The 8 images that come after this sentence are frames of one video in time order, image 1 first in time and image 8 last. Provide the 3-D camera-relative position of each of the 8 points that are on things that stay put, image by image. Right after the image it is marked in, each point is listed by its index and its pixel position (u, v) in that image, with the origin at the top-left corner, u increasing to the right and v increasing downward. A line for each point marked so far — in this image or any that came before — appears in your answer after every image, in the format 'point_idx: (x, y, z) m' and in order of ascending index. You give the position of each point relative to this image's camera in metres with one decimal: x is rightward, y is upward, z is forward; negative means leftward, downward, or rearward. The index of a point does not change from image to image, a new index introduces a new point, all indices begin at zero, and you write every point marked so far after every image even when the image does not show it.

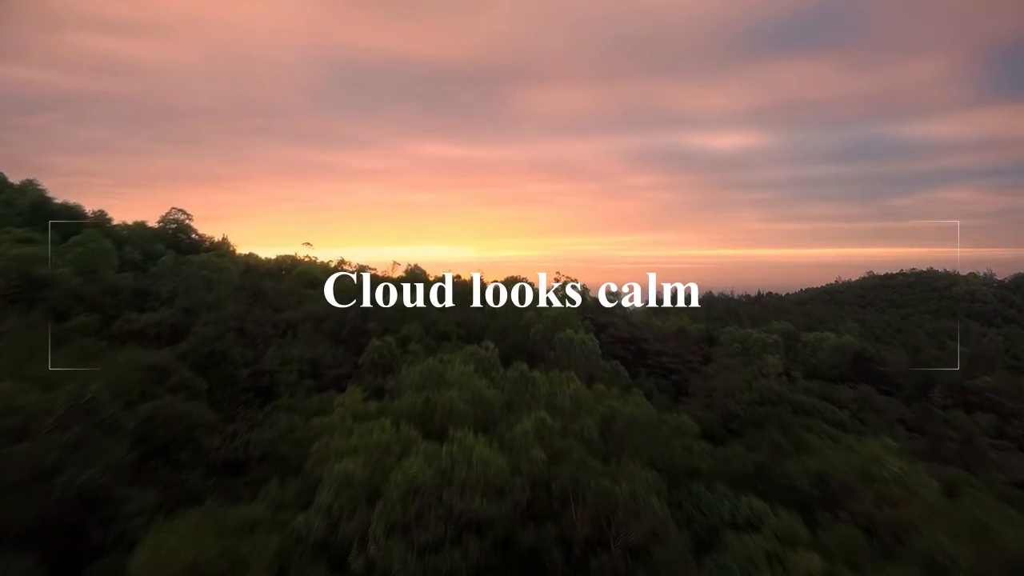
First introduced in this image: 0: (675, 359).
0: (+2.9, -1.3, +14.0) m
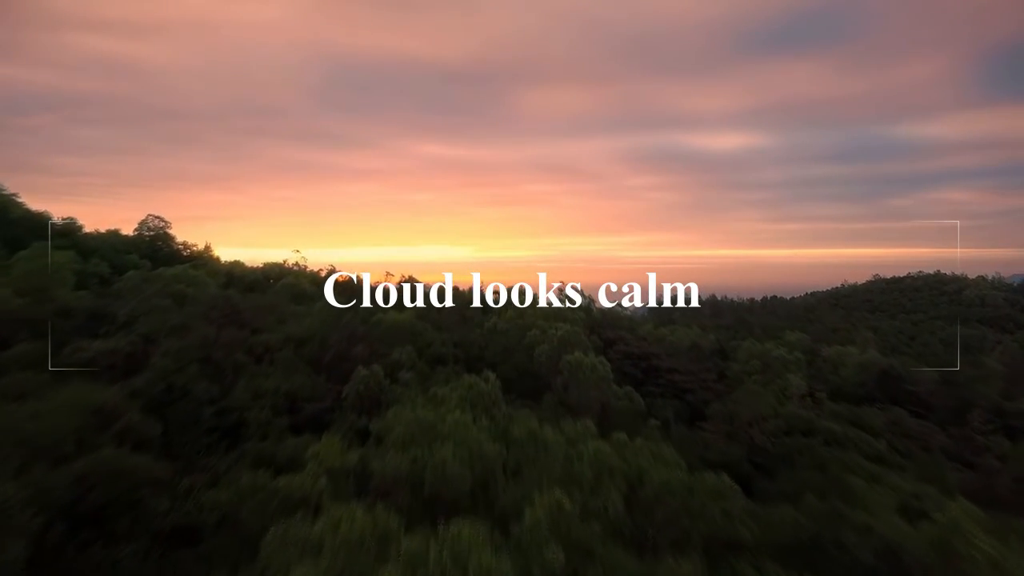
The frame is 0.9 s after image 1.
0: (+3.0, -1.6, +13.0) m
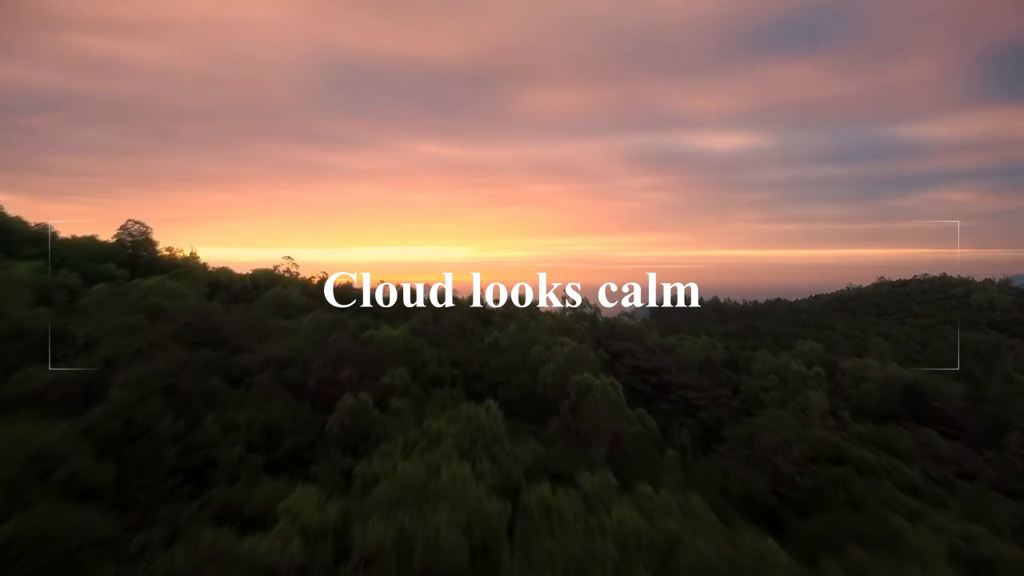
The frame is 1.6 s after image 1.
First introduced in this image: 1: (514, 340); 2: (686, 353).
0: (+3.0, -1.7, +12.2) m
1: (0.0, -0.7, +10.3) m
2: (+3.4, -1.3, +15.0) m
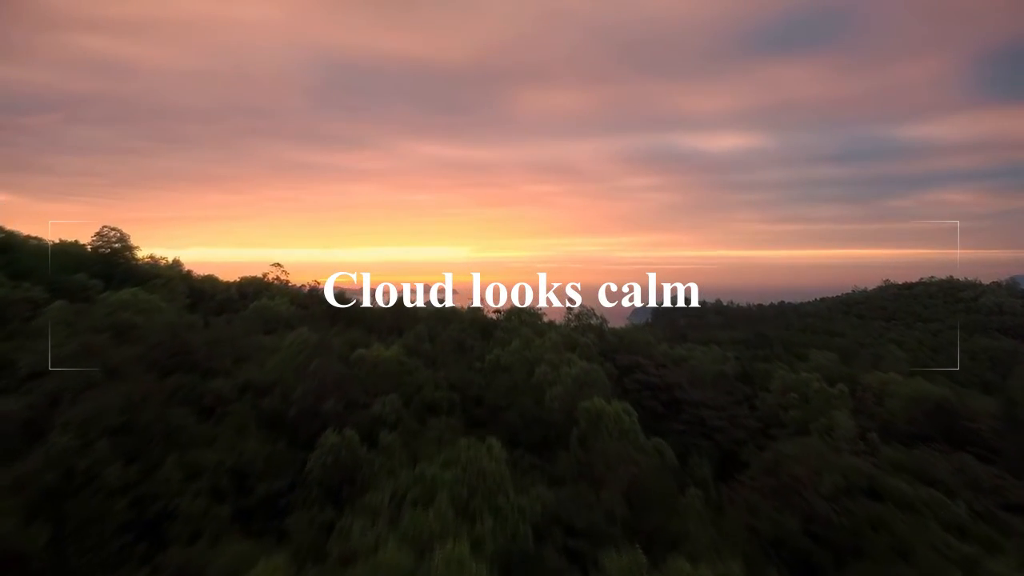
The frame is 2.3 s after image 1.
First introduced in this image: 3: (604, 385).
0: (+3.0, -1.9, +11.4) m
1: (+0.1, -0.9, +9.4) m
2: (+3.4, -1.4, +14.2) m
3: (+1.1, -1.1, +8.9) m
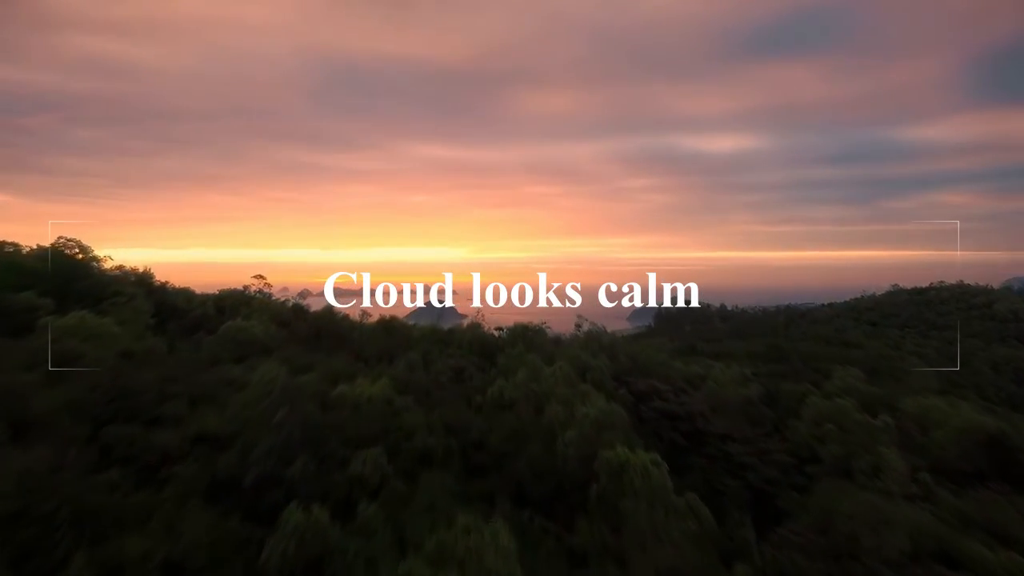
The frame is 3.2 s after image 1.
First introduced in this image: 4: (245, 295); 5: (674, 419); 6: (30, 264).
0: (+3.1, -2.2, +10.2) m
1: (+0.1, -1.1, +8.2) m
2: (+3.5, -1.7, +13.0) m
3: (+1.1, -1.4, +7.7) m
4: (-4.7, -0.1, +13.8) m
5: (+2.3, -1.9, +11.0) m
6: (-6.3, +0.2, +10.1) m
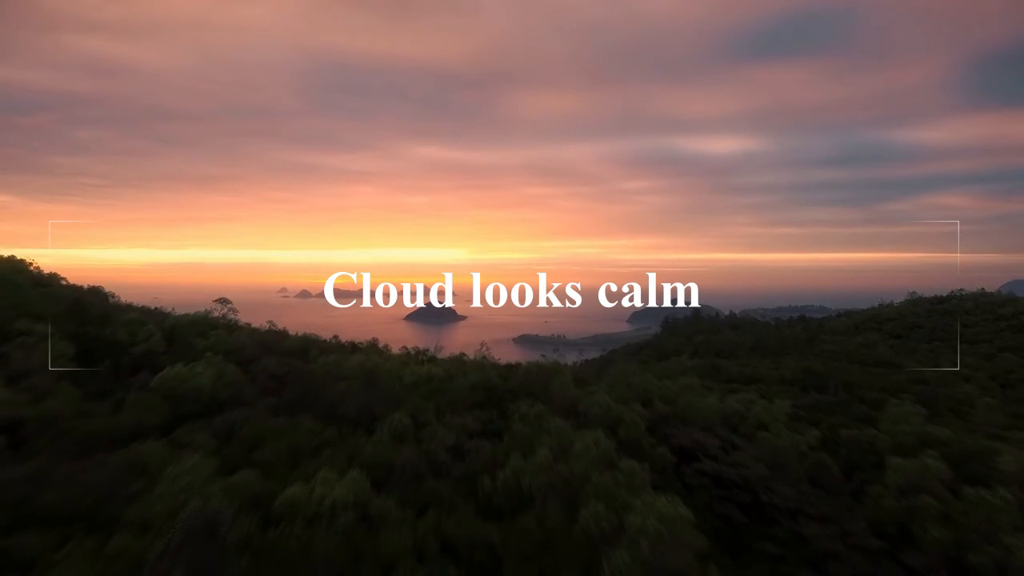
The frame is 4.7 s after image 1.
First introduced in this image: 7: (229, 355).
0: (+3.2, -2.6, +8.0) m
1: (+0.3, -1.5, +6.0) m
2: (+3.6, -2.1, +10.8) m
3: (+1.3, -1.8, +5.5) m
4: (-4.6, -0.5, +11.6) m
5: (+2.5, -2.3, +8.8) m
6: (-6.1, -0.2, +7.9) m
7: (-3.7, -0.8, +10.0) m
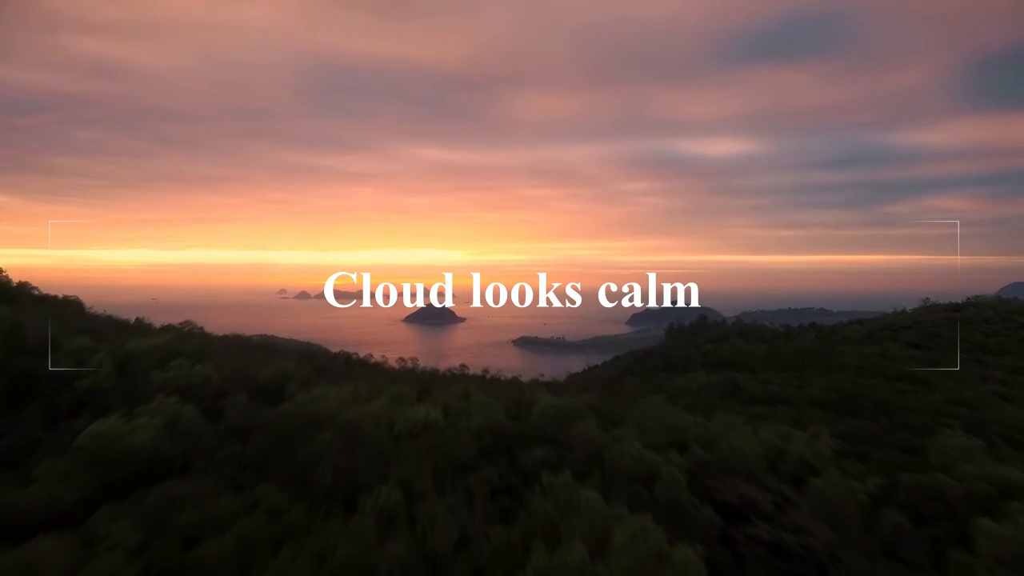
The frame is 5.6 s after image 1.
0: (+3.4, -2.8, +6.4) m
1: (+0.4, -1.8, +4.5) m
2: (+3.8, -2.4, +9.2) m
3: (+1.4, -2.0, +3.9) m
4: (-4.4, -0.8, +10.0) m
5: (+2.6, -2.5, +7.2) m
6: (-6.0, -0.4, +6.3) m
7: (-3.5, -1.0, +8.5) m
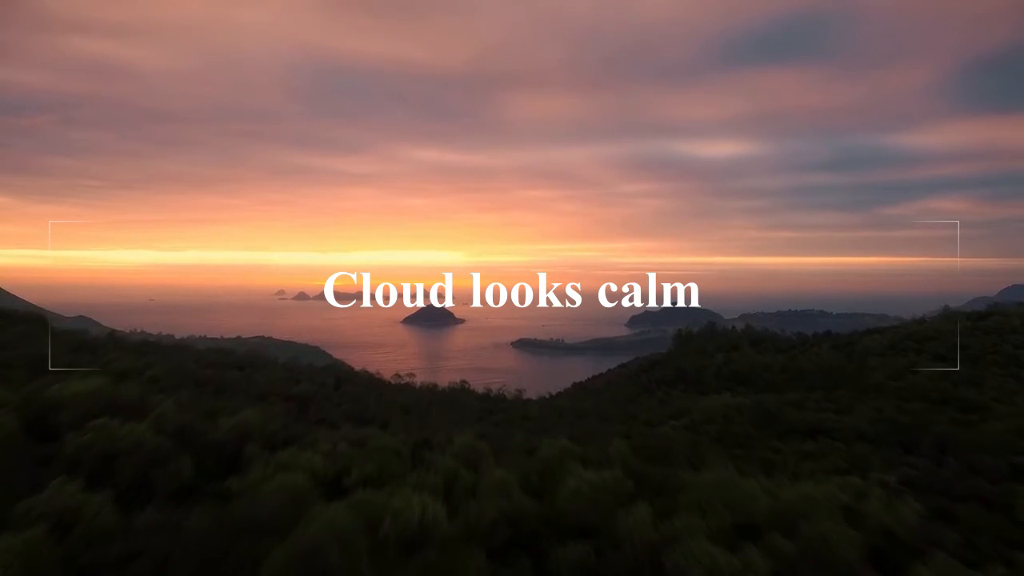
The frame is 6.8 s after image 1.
0: (+3.6, -3.2, +4.3) m
1: (+0.6, -2.1, +2.4) m
2: (+4.0, -2.8, +7.1) m
3: (+1.6, -2.4, +1.8) m
4: (-4.2, -1.1, +7.9) m
5: (+2.8, -2.9, +5.1) m
6: (-5.8, -0.8, +4.2) m
7: (-3.3, -1.4, +6.4) m
